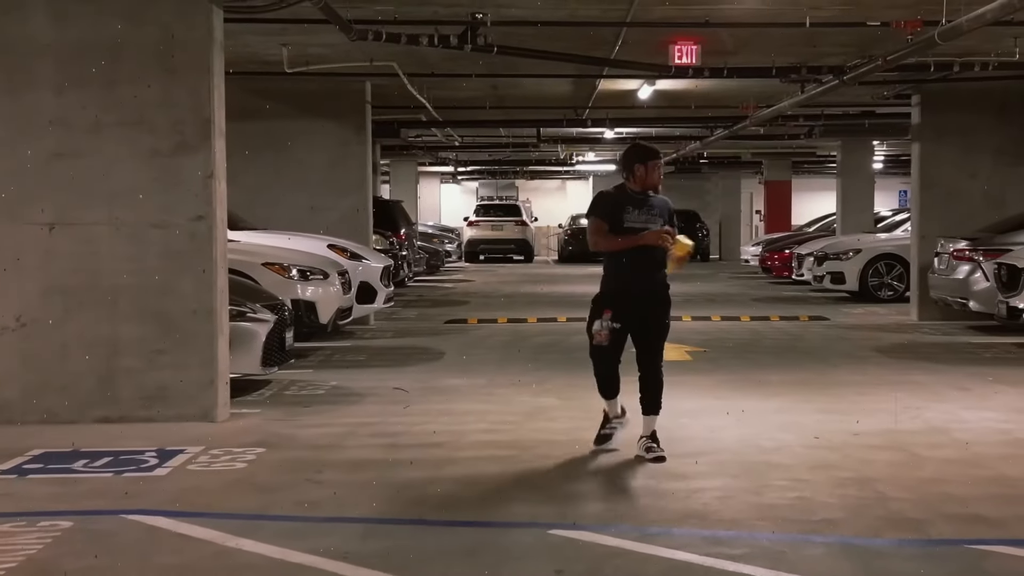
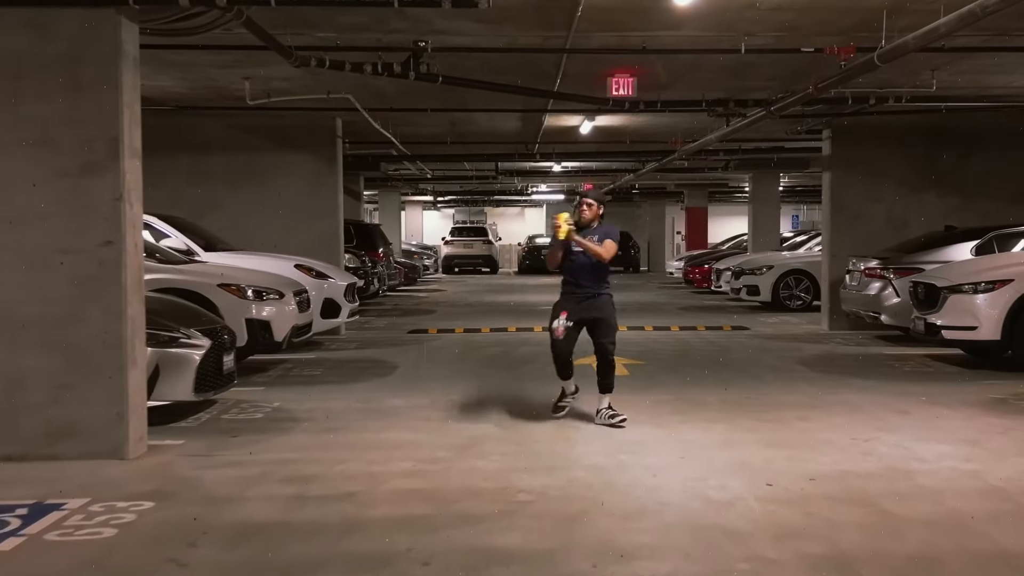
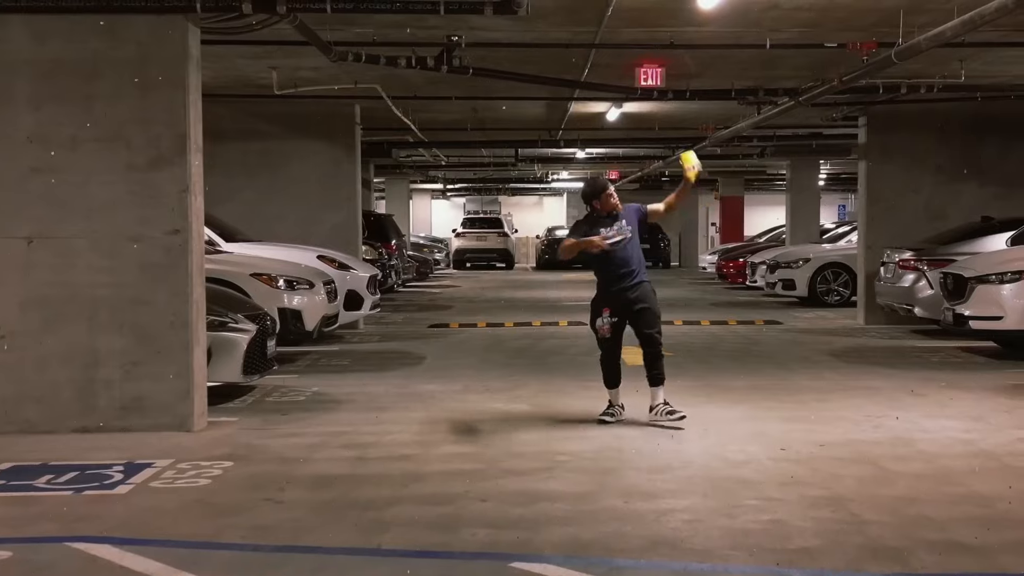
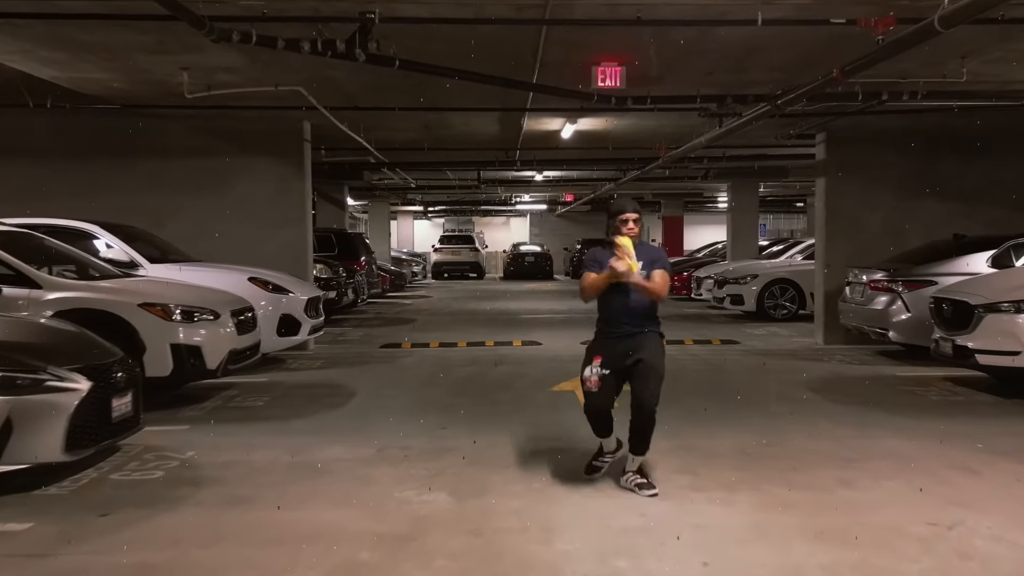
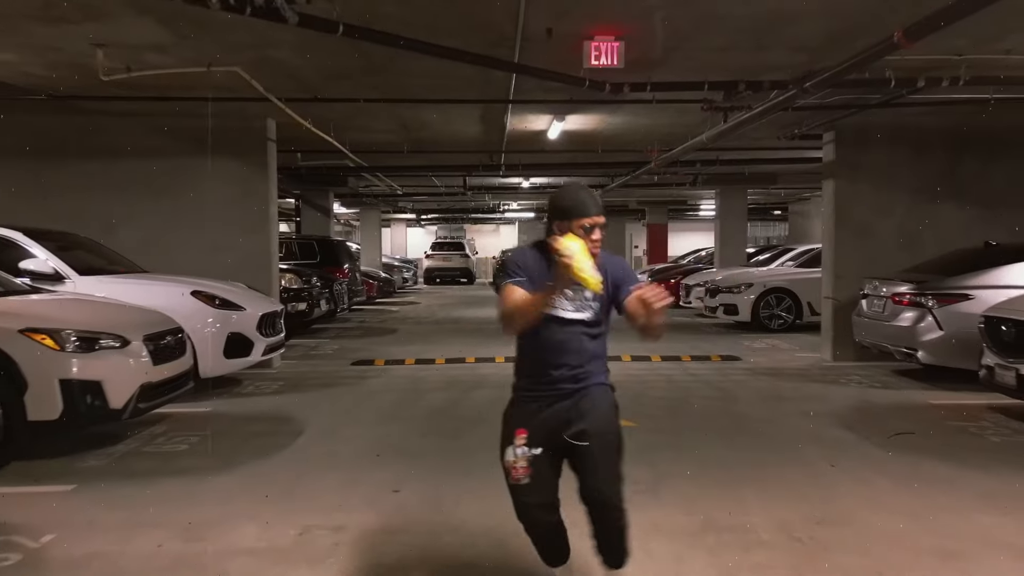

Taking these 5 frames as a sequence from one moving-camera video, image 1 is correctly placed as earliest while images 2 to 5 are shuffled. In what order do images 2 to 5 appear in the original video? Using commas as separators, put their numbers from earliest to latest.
3, 2, 4, 5
